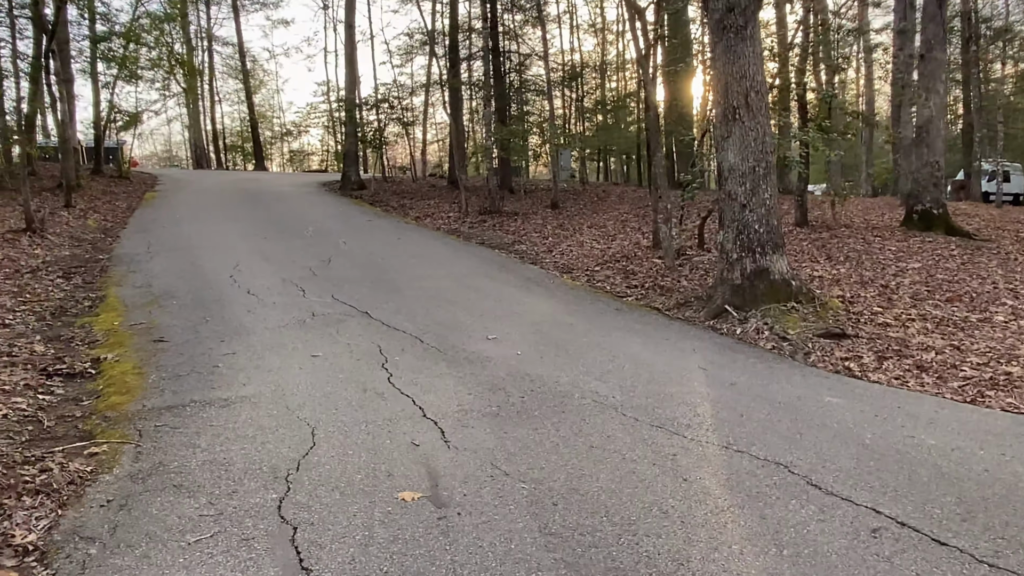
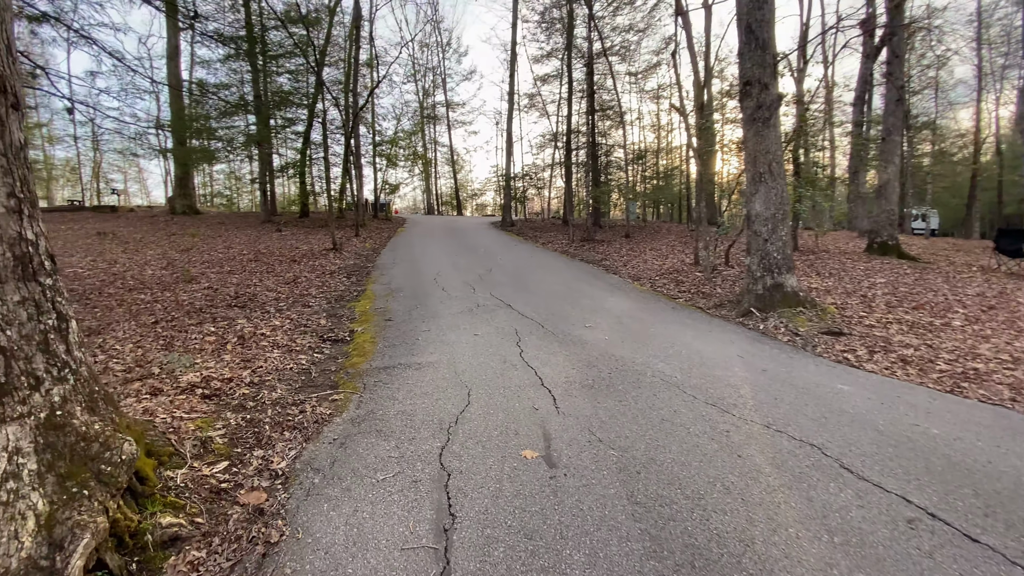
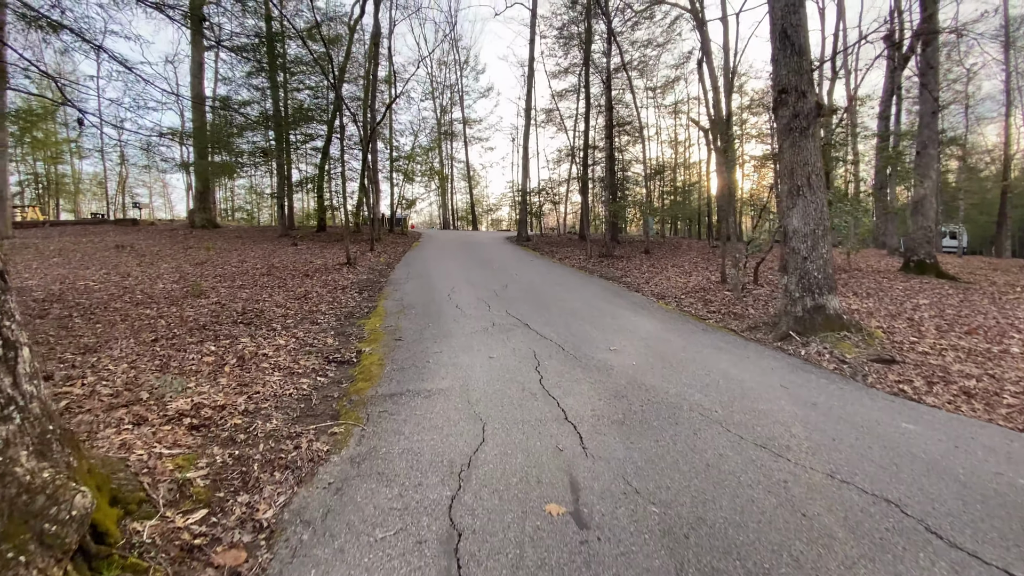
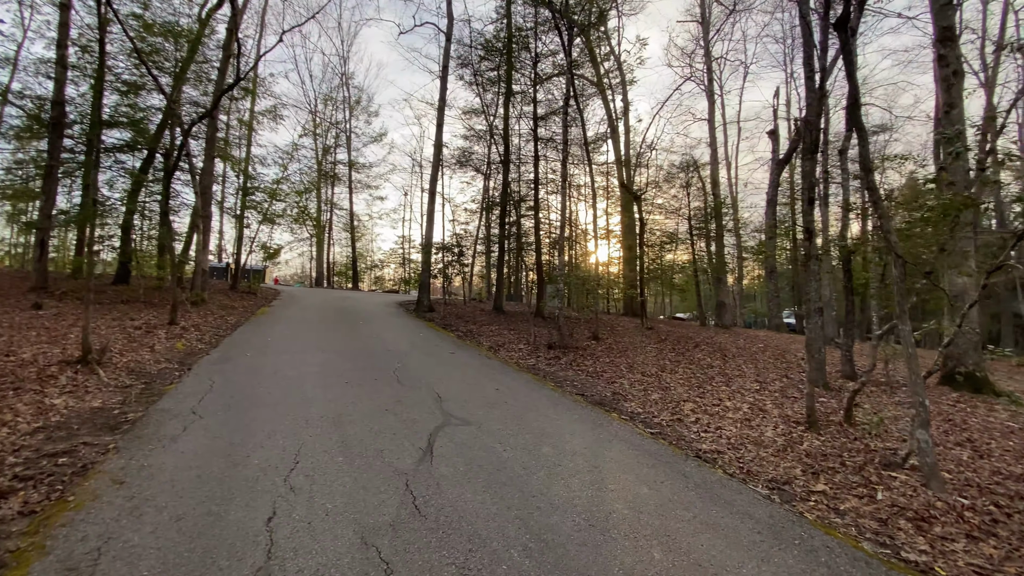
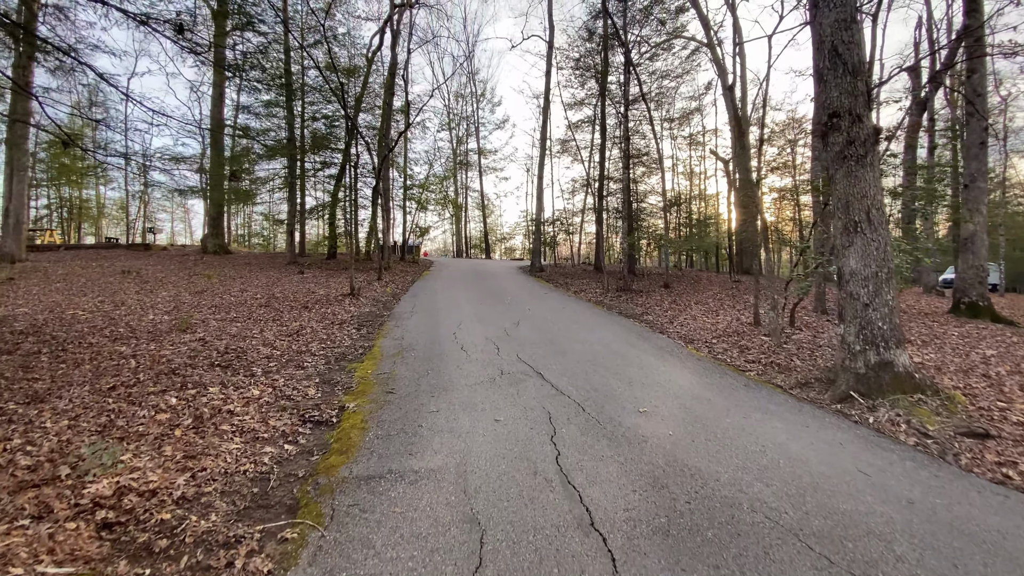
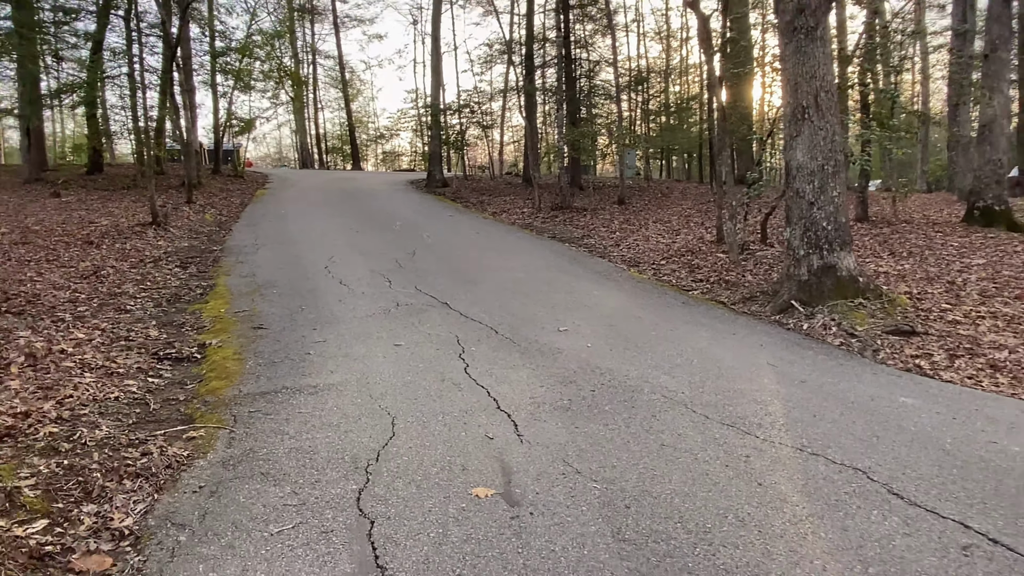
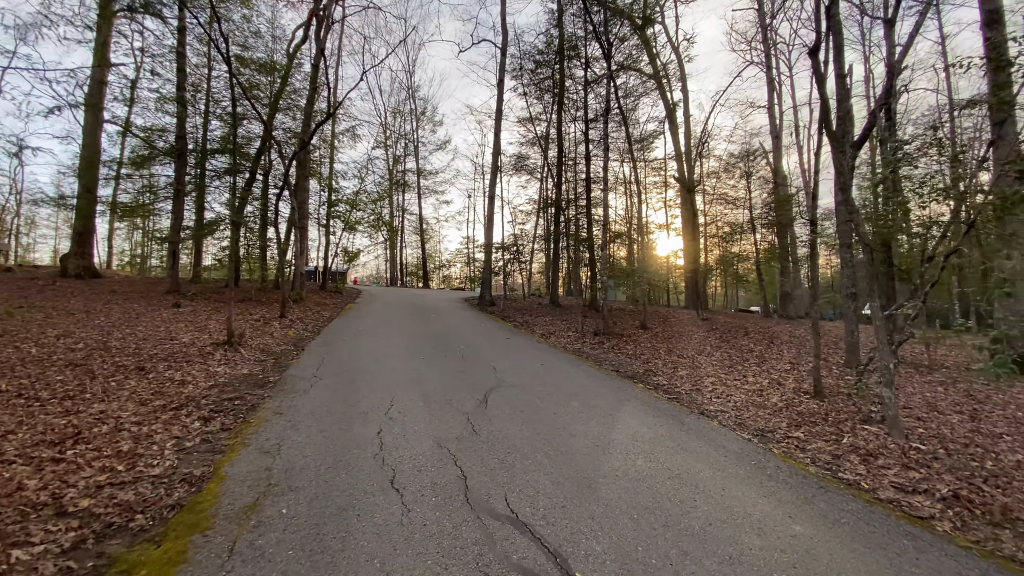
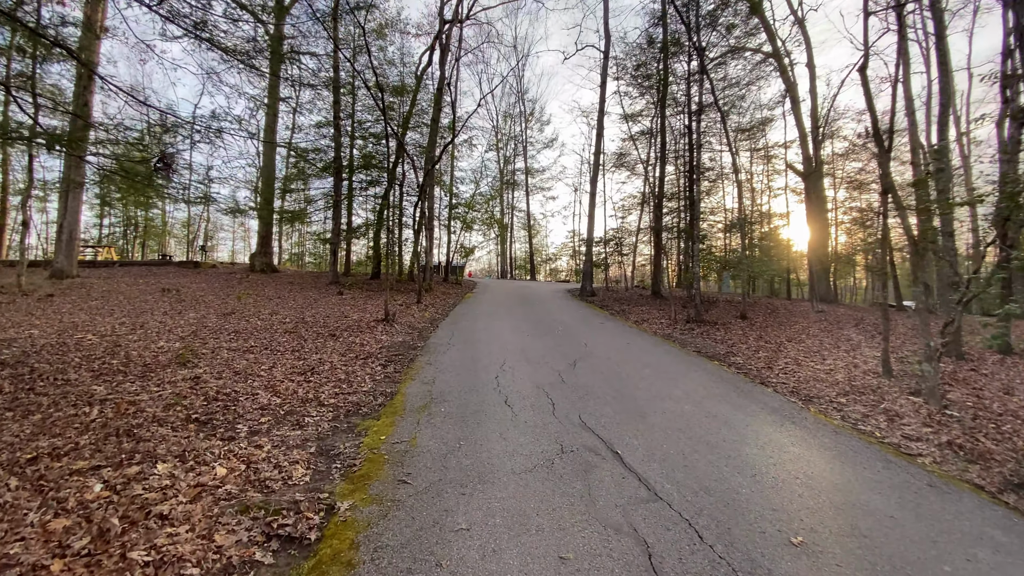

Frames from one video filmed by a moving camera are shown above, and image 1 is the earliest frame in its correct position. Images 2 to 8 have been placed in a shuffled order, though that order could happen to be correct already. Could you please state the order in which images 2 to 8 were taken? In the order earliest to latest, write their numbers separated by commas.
6, 2, 3, 5, 8, 7, 4
